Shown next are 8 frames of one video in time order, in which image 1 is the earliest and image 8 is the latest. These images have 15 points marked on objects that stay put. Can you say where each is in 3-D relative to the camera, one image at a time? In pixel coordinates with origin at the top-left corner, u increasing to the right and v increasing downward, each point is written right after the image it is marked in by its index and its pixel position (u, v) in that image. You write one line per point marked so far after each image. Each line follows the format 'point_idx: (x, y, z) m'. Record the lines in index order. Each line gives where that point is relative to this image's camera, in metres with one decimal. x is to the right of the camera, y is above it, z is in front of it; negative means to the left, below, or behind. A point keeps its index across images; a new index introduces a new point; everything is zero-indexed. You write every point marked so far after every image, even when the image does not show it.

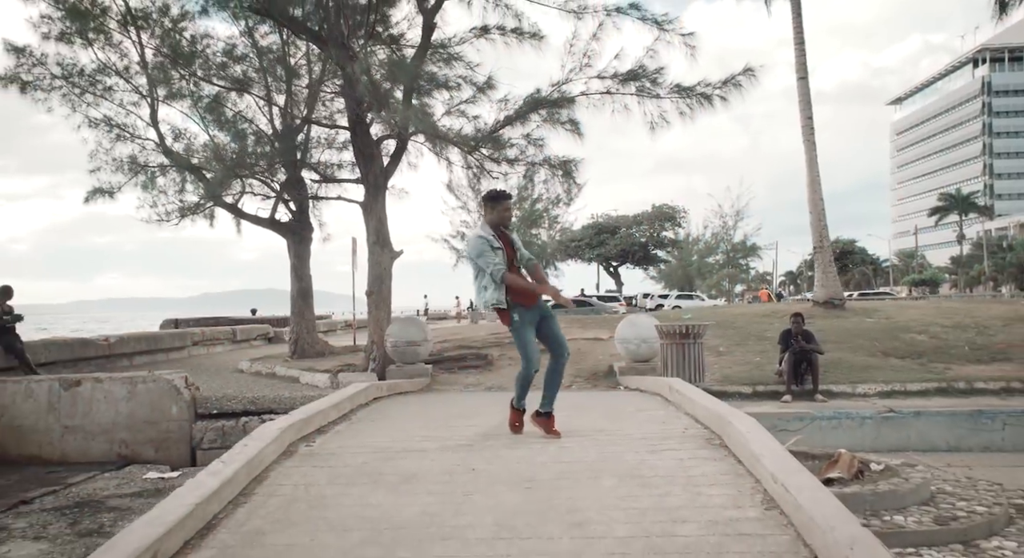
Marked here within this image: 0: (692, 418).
0: (+1.7, -1.3, +7.1) m
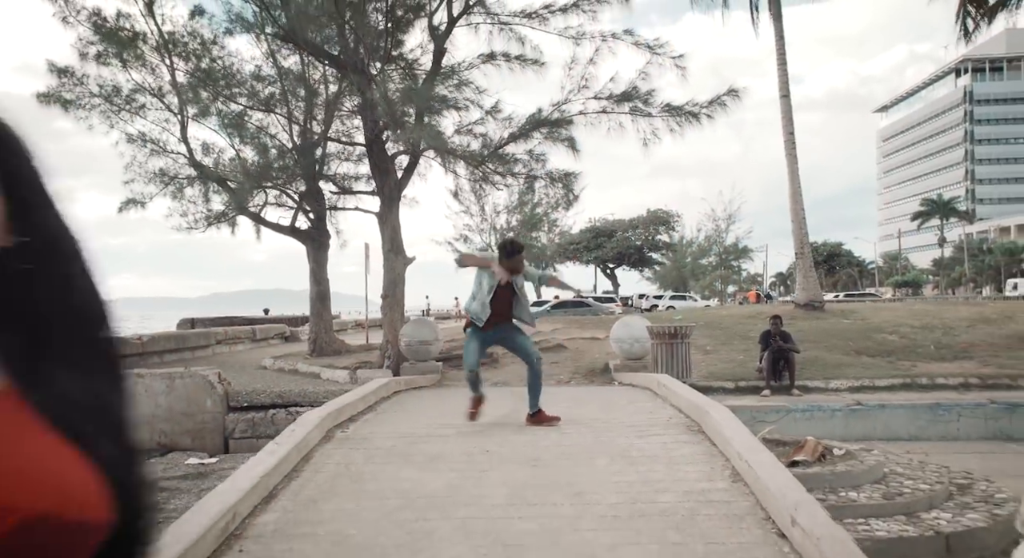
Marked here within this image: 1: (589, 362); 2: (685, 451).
0: (+1.8, -1.4, +8.0) m
1: (+1.3, -1.5, +12.9) m
2: (+1.5, -1.5, +6.4) m
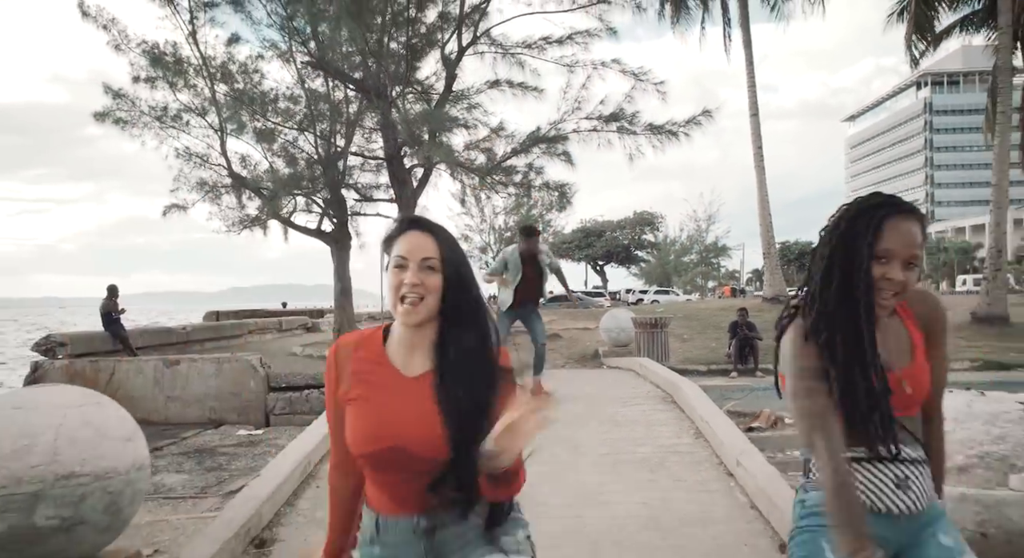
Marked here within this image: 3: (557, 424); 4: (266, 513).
0: (+1.9, -1.4, +9.6) m
1: (+1.3, -1.4, +14.5) m
2: (+1.6, -1.5, +8.0) m
3: (+0.5, -1.5, +7.8) m
4: (-1.8, -1.7, +5.5) m
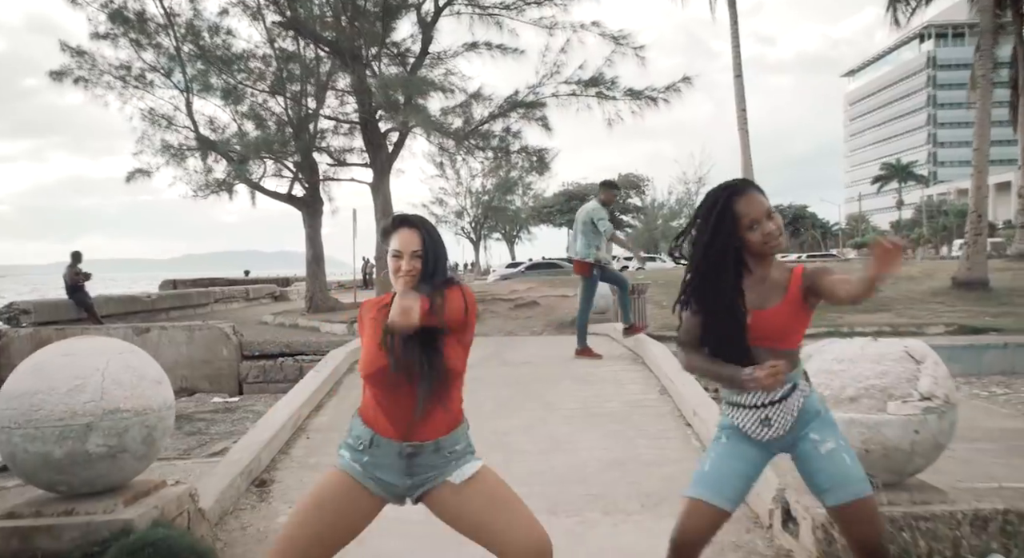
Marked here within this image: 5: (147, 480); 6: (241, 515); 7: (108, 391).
0: (+1.5, -0.9, +9.9) m
1: (+0.8, -0.7, +14.8) m
2: (+1.3, -1.1, +8.3) m
3: (+0.2, -1.1, +8.1) m
4: (-2.0, -1.4, +5.7) m
5: (-2.2, -1.2, +4.4) m
6: (-1.8, -1.6, +4.9) m
7: (-2.2, -0.6, +4.1) m
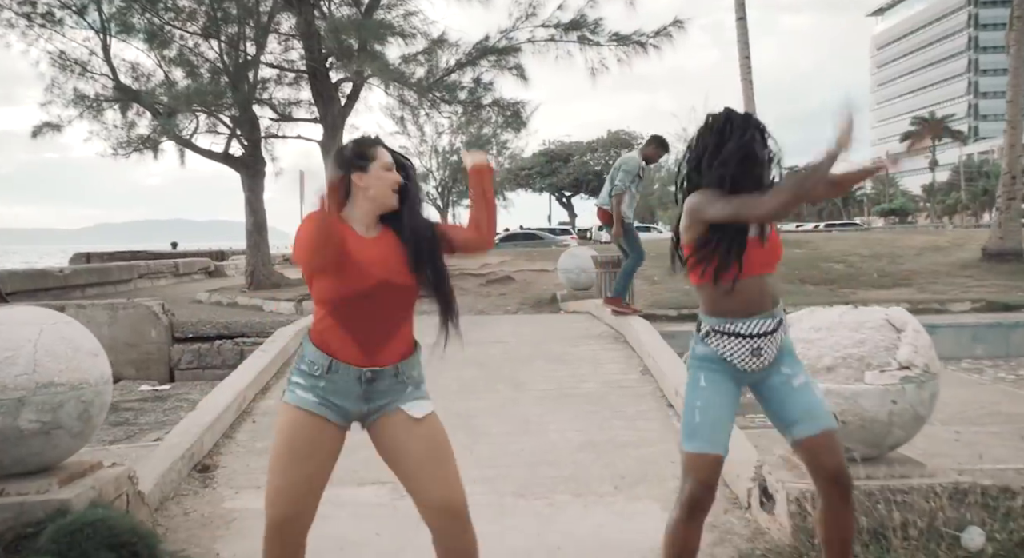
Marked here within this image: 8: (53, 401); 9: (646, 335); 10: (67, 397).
0: (+1.2, -0.6, +9.7) m
1: (+0.5, -0.3, +14.6) m
2: (+1.1, -0.8, +8.2) m
3: (-0.1, -0.9, +7.9) m
4: (-2.2, -1.2, +5.5) m
5: (-2.4, -1.0, +4.2) m
6: (-2.0, -1.4, +4.7) m
7: (-2.5, -0.4, +3.9) m
8: (-2.4, -0.6, +3.9) m
9: (+1.4, -0.6, +8.1) m
10: (-2.3, -0.6, +3.9) m
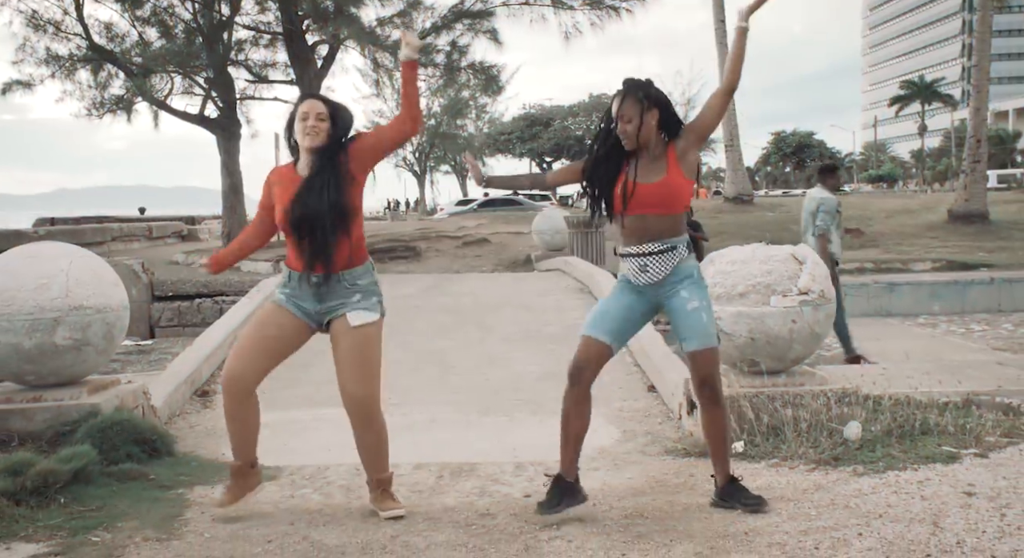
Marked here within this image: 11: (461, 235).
0: (+0.9, 0.0, +10.5) m
1: (+0.1, +0.5, +15.3) m
2: (+0.7, -0.3, +8.9) m
3: (-0.4, -0.3, +8.6) m
4: (-2.5, -0.7, +6.1) m
5: (-2.6, -0.6, +4.9) m
6: (-2.3, -1.0, +5.3) m
7: (-2.7, -0.1, +4.6) m
8: (-2.6, -0.3, +4.5) m
9: (+1.1, -0.1, +8.8) m
10: (-2.5, -0.2, +4.6) m
11: (-1.0, +1.0, +17.6) m
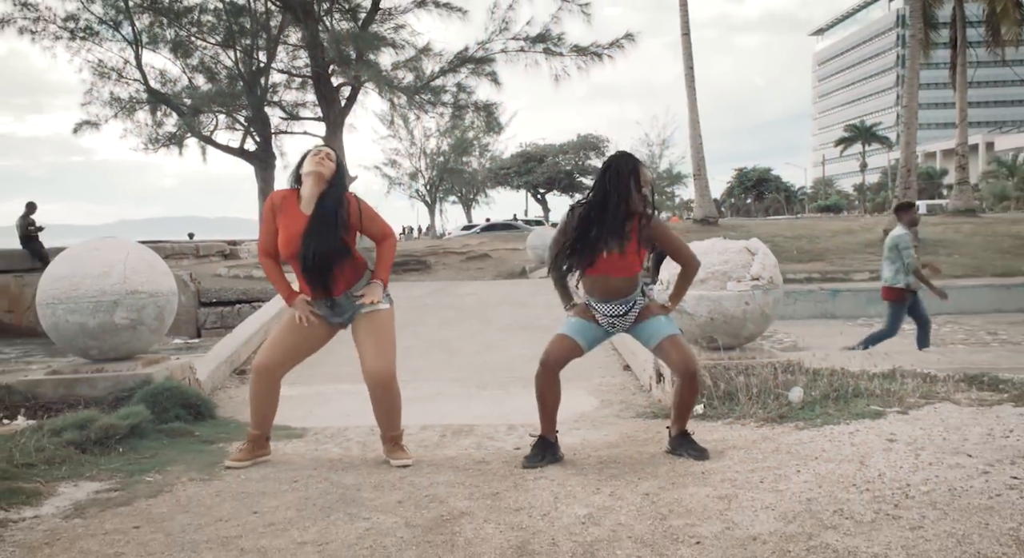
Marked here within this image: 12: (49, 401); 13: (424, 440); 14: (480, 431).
0: (+0.8, -0.1, +11.2) m
1: (-0.1, +0.2, +16.0) m
2: (+0.6, -0.3, +9.6) m
3: (-0.5, -0.4, +9.3) m
4: (-2.6, -0.7, +6.8) m
5: (-2.7, -0.5, +5.5) m
6: (-2.3, -0.9, +6.0) m
7: (-2.7, 0.0, +5.2) m
8: (-2.7, -0.2, +5.2) m
9: (+1.0, -0.1, +9.6) m
10: (-2.6, -0.1, +5.3) m
11: (-1.2, +0.7, +18.3) m
12: (-3.2, -0.9, +5.3) m
13: (-0.6, -1.1, +5.0) m
14: (-0.2, -1.0, +5.1) m
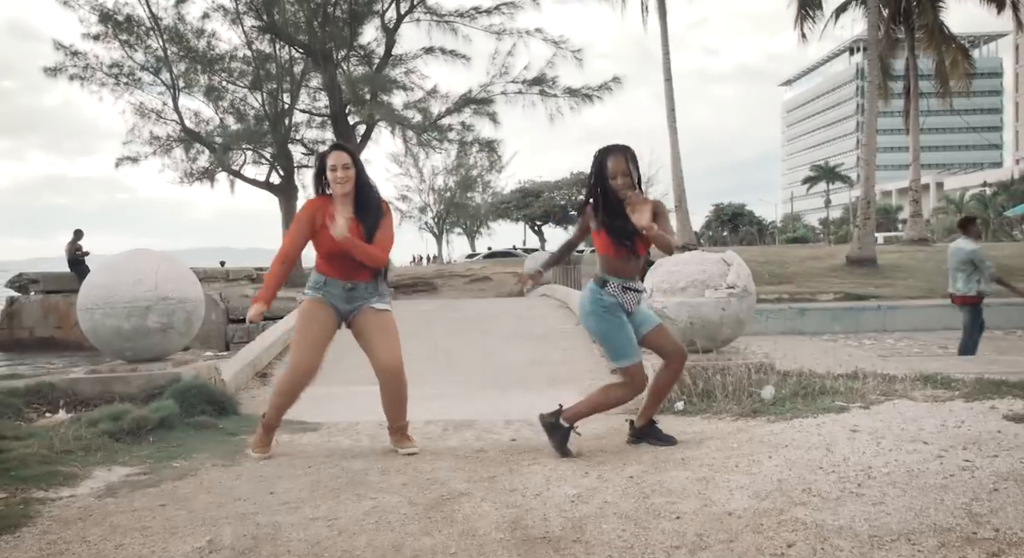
0: (+0.7, -0.4, +11.6) m
1: (-0.2, -0.2, +16.5) m
2: (+0.6, -0.6, +10.0) m
3: (-0.6, -0.6, +9.7) m
4: (-2.6, -0.8, +7.2) m
5: (-2.7, -0.6, +5.9) m
6: (-2.4, -1.0, +6.4) m
7: (-2.8, 0.0, +5.7) m
8: (-2.7, -0.2, +5.6) m
9: (+0.9, -0.4, +10.0) m
10: (-2.6, -0.2, +5.7) m
11: (-1.3, +0.1, +18.8) m
12: (-3.3, -0.9, +5.7) m
13: (-0.6, -1.1, +5.4) m
14: (-0.3, -1.1, +5.5) m
